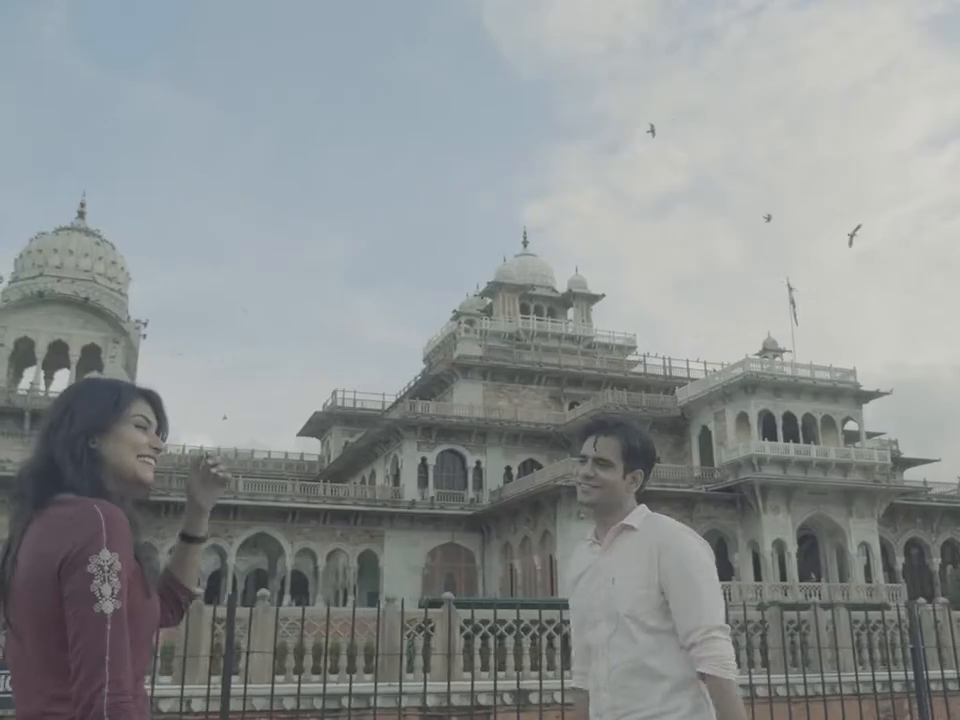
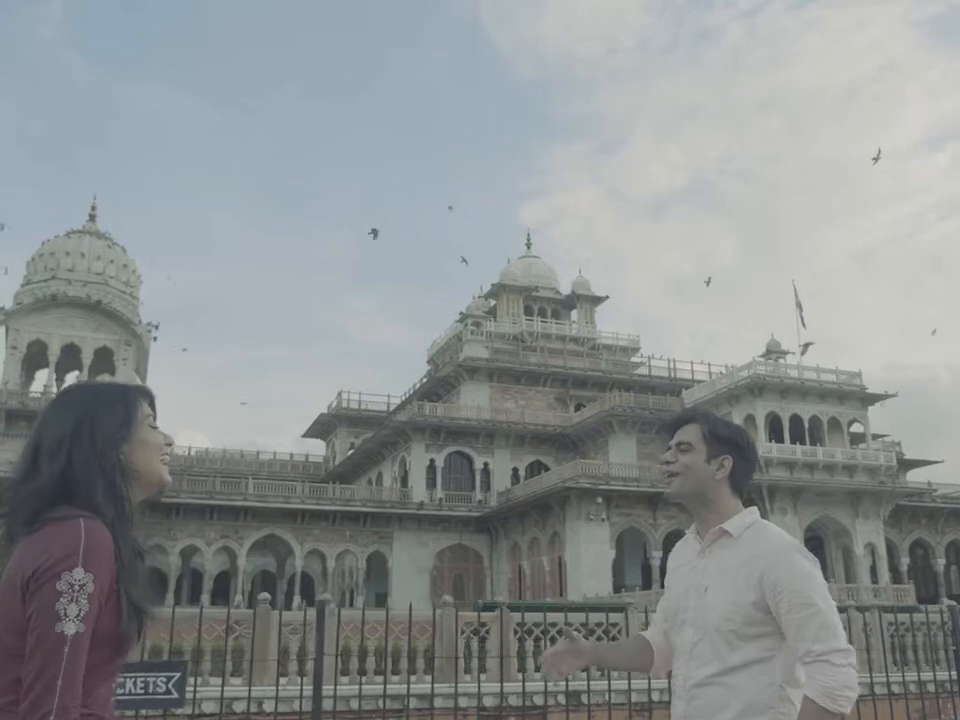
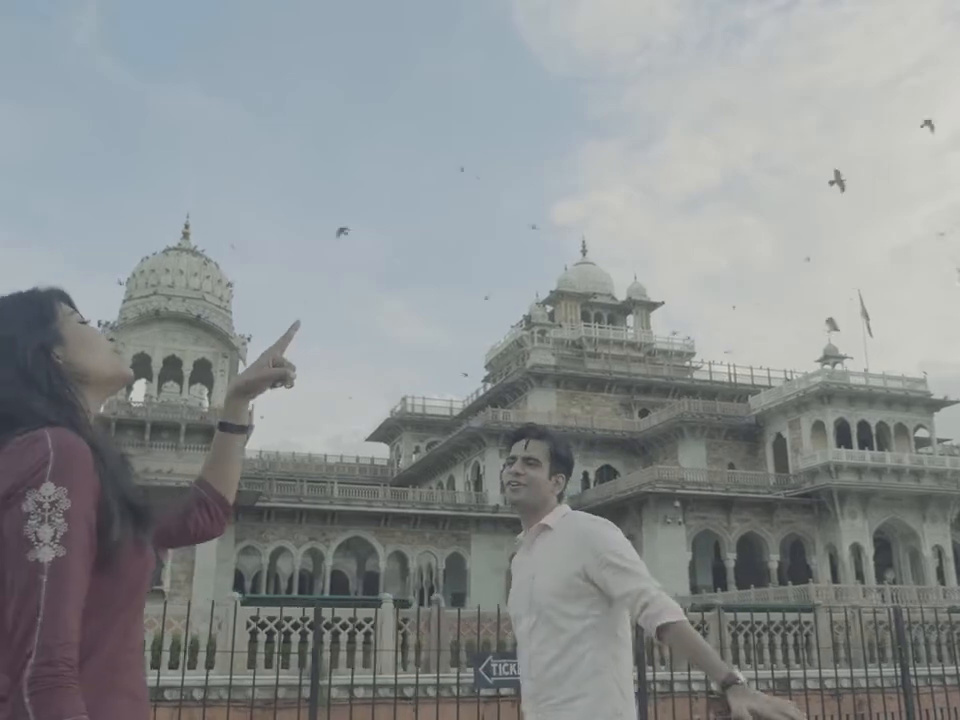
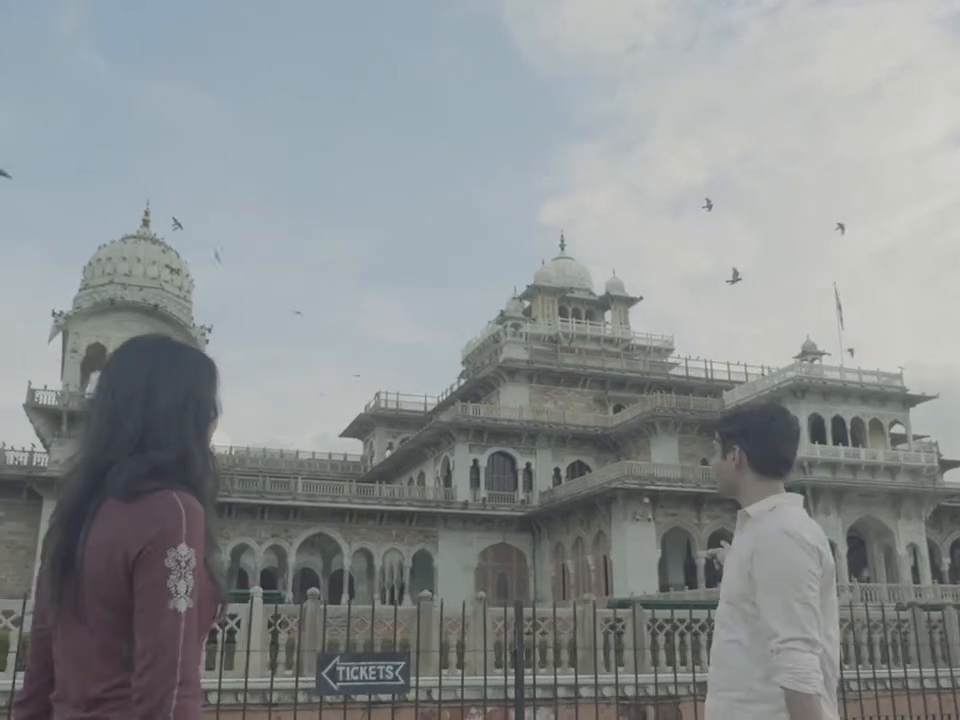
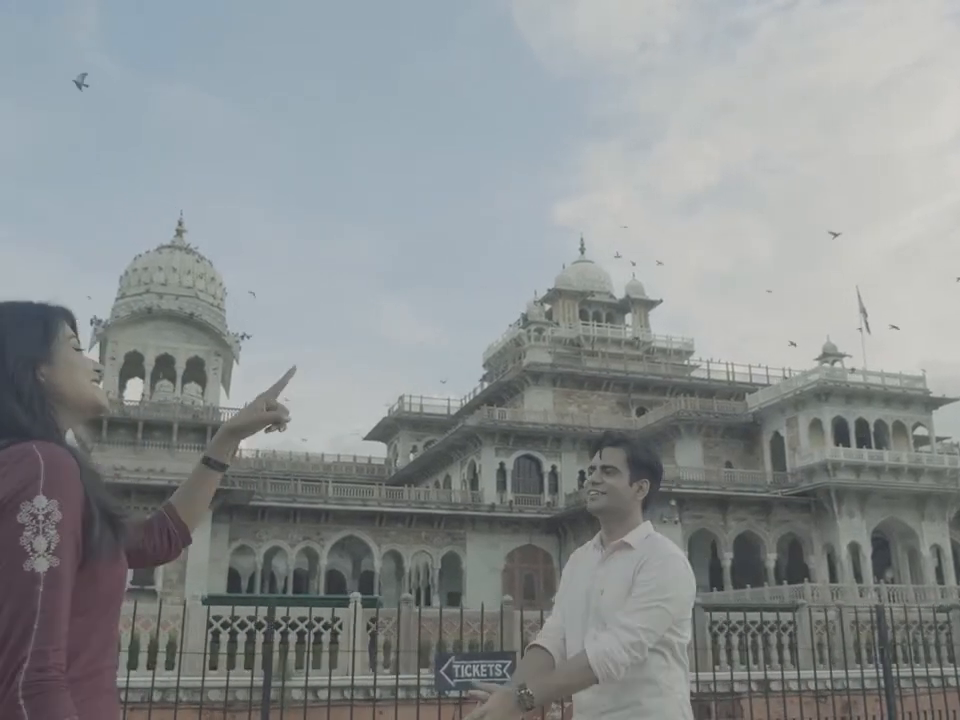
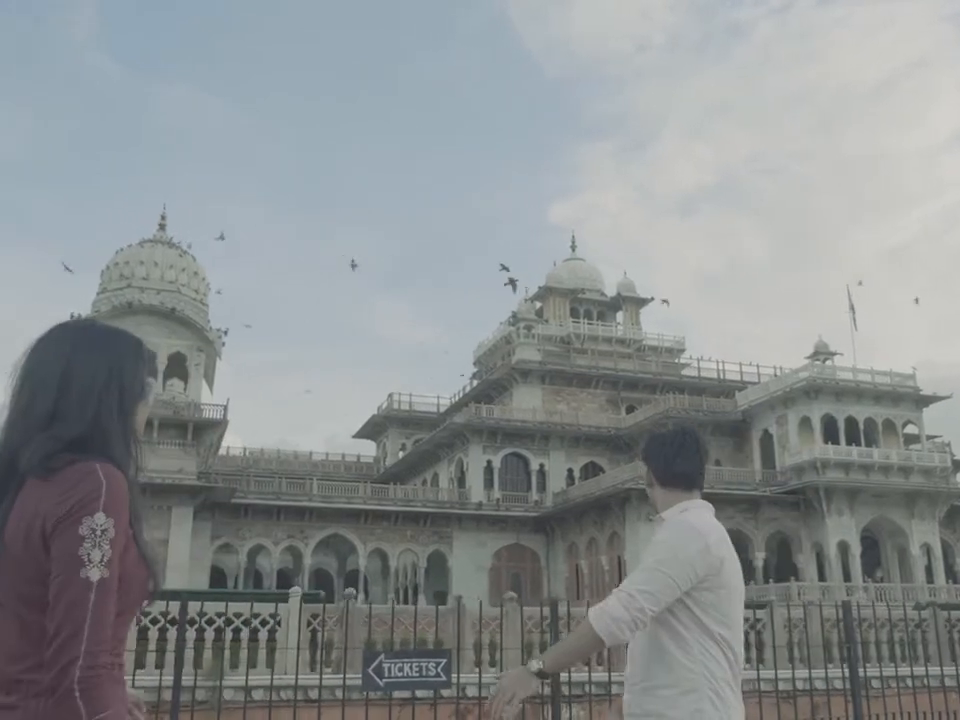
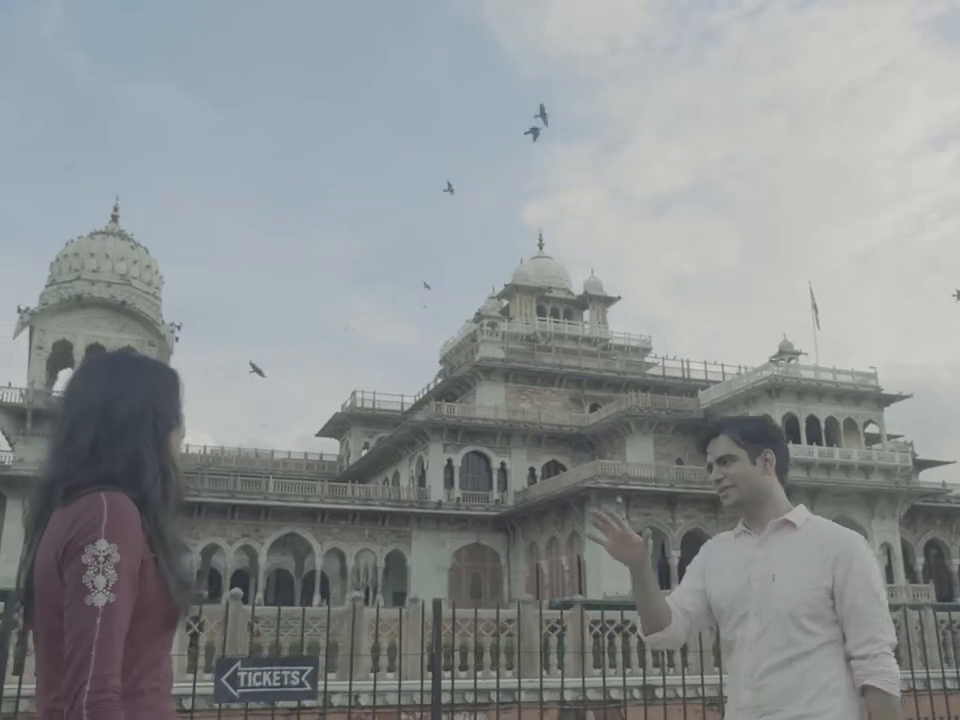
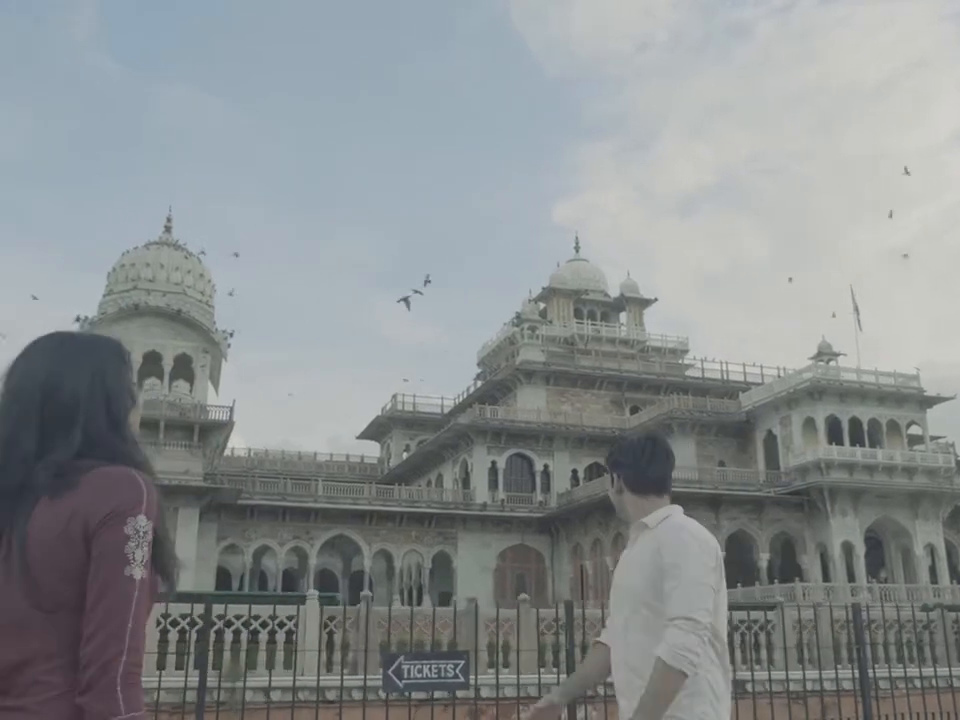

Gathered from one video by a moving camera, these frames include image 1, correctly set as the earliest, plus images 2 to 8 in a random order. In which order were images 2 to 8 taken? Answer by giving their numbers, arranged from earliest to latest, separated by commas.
2, 7, 4, 6, 8, 5, 3
